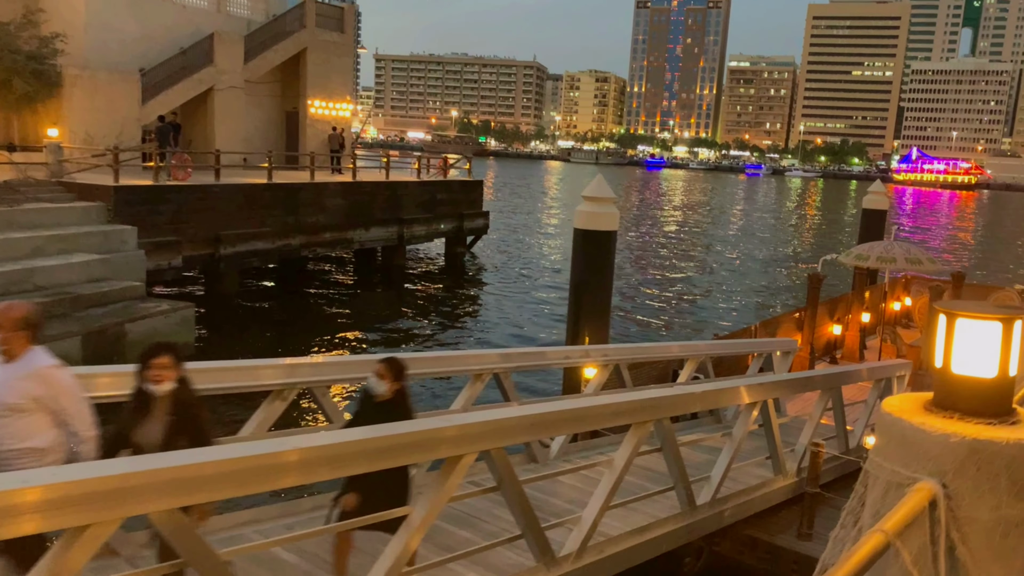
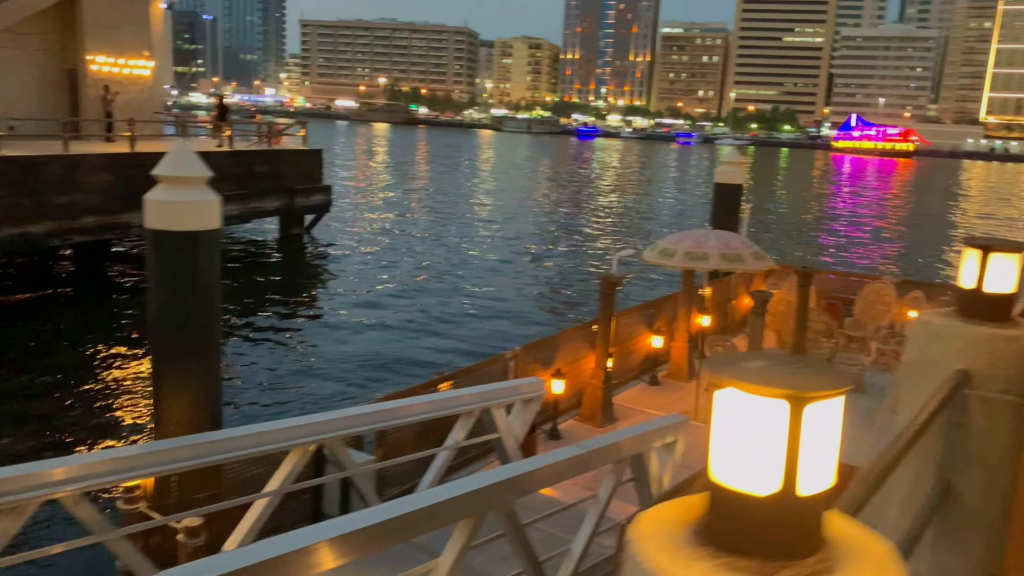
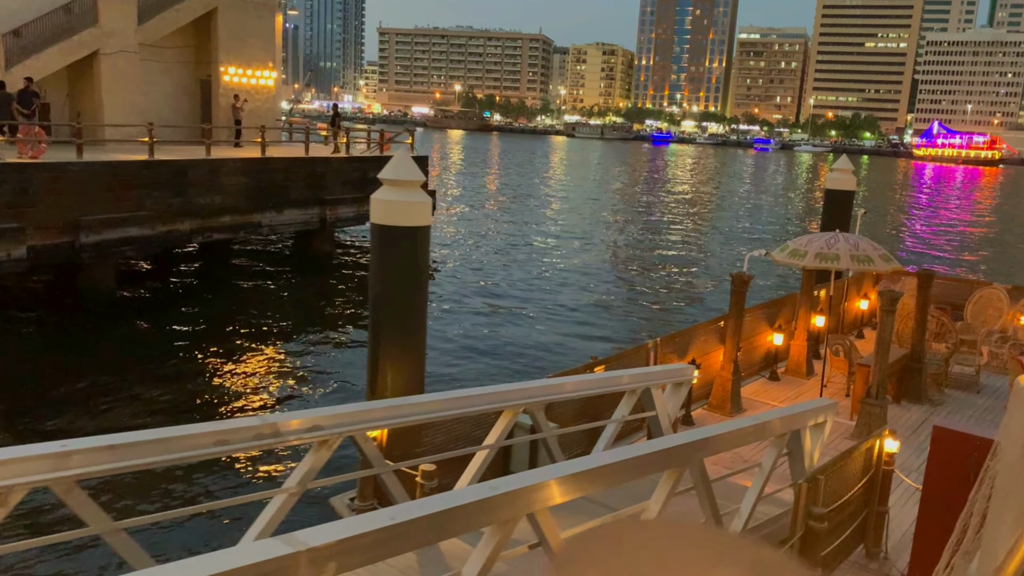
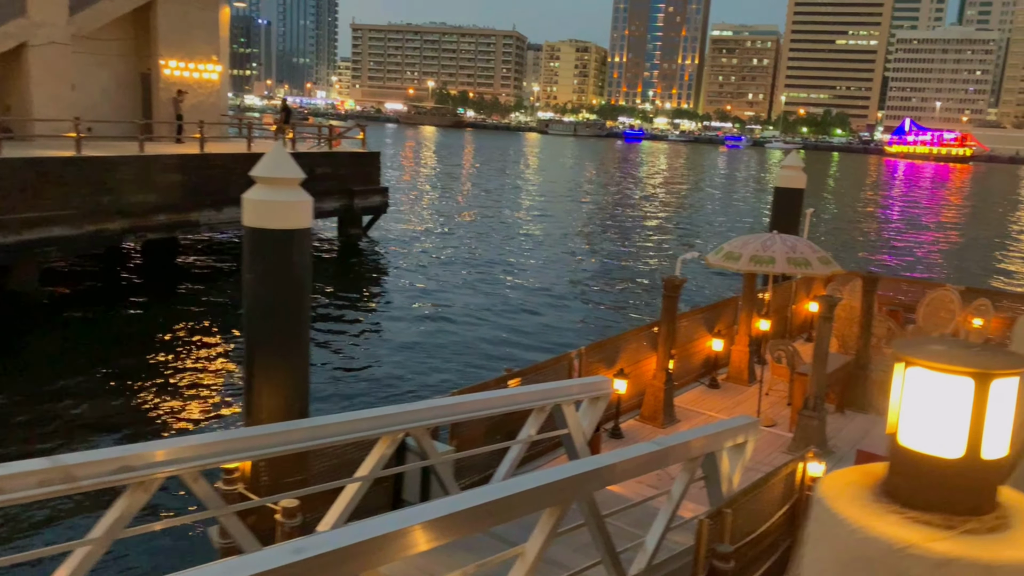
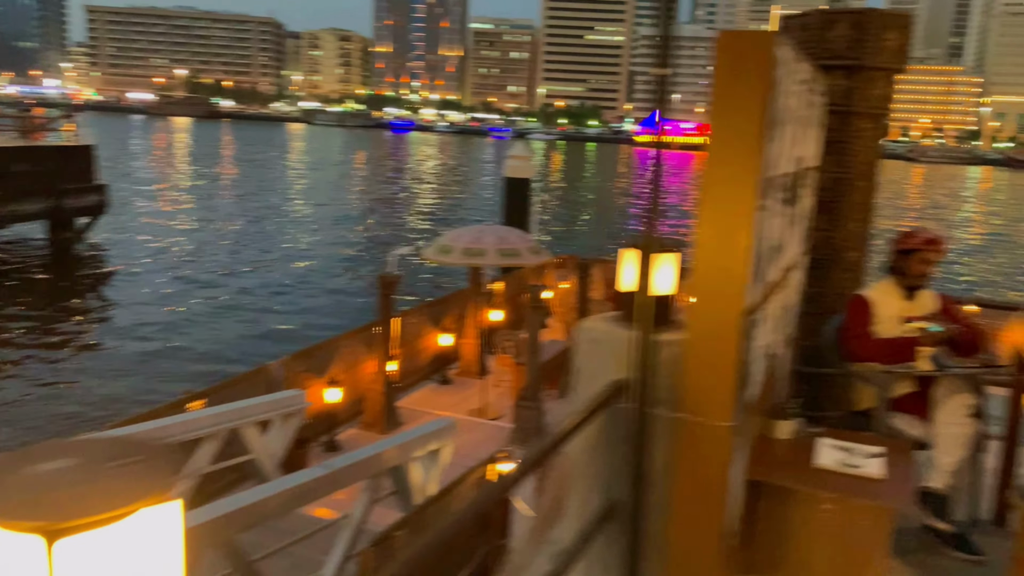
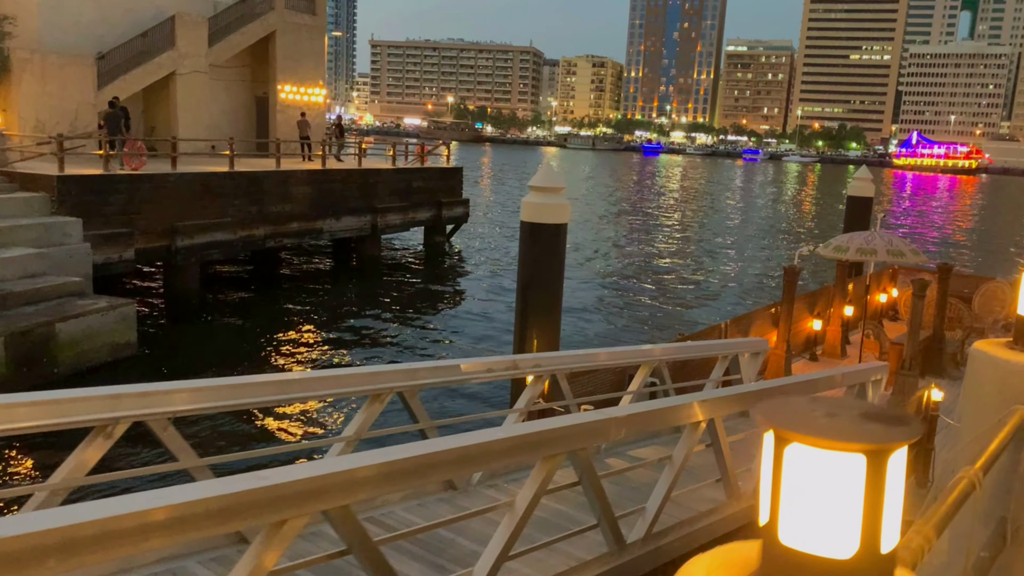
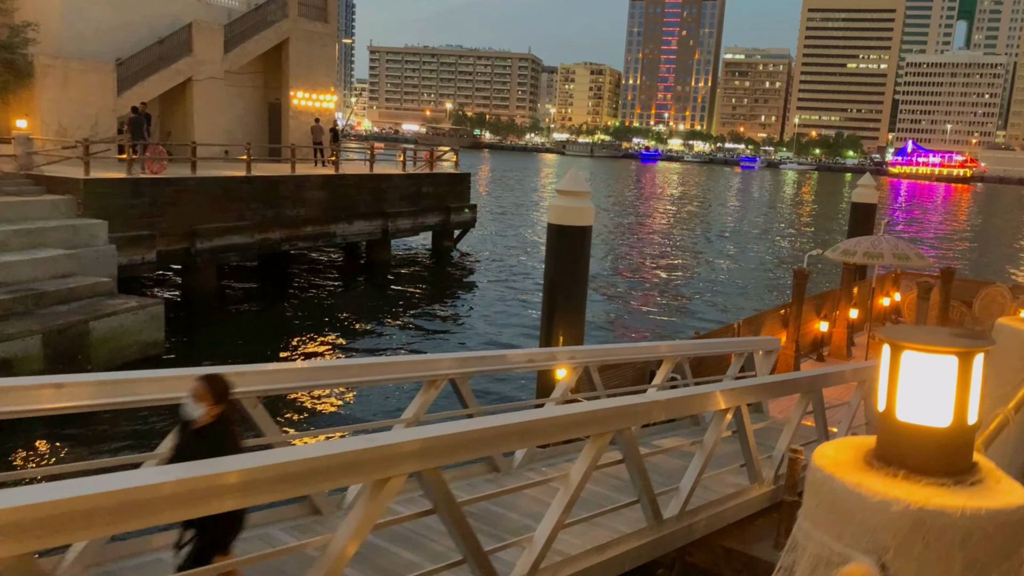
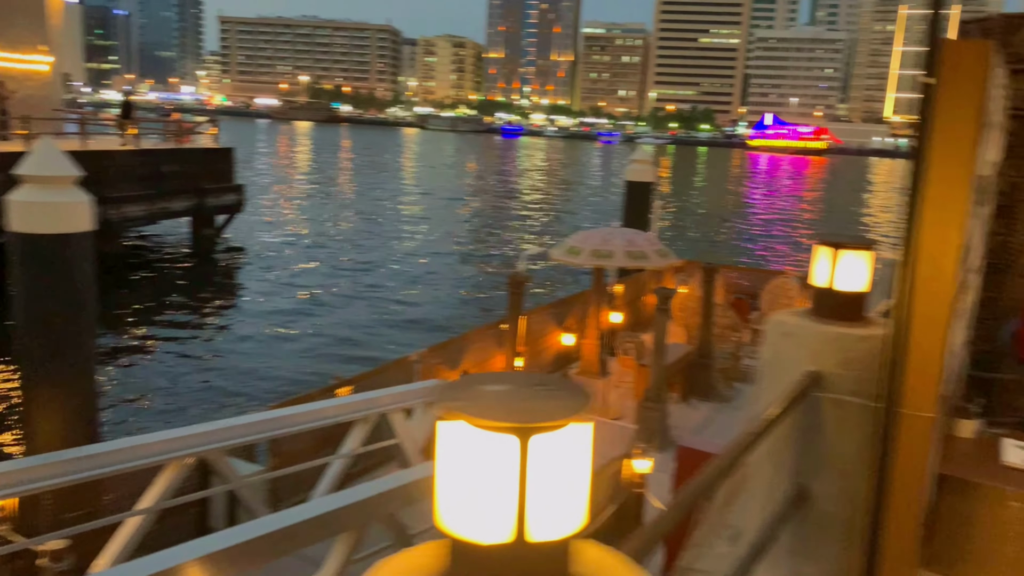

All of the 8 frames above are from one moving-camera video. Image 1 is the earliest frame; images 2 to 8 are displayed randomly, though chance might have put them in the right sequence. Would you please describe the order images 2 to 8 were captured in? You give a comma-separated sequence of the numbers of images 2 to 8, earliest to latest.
7, 6, 3, 4, 2, 8, 5
